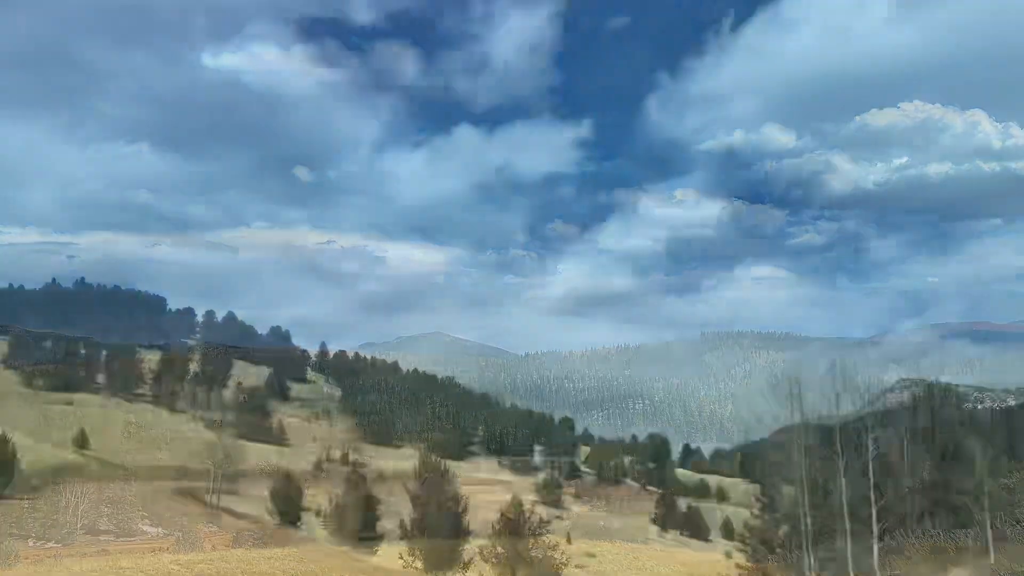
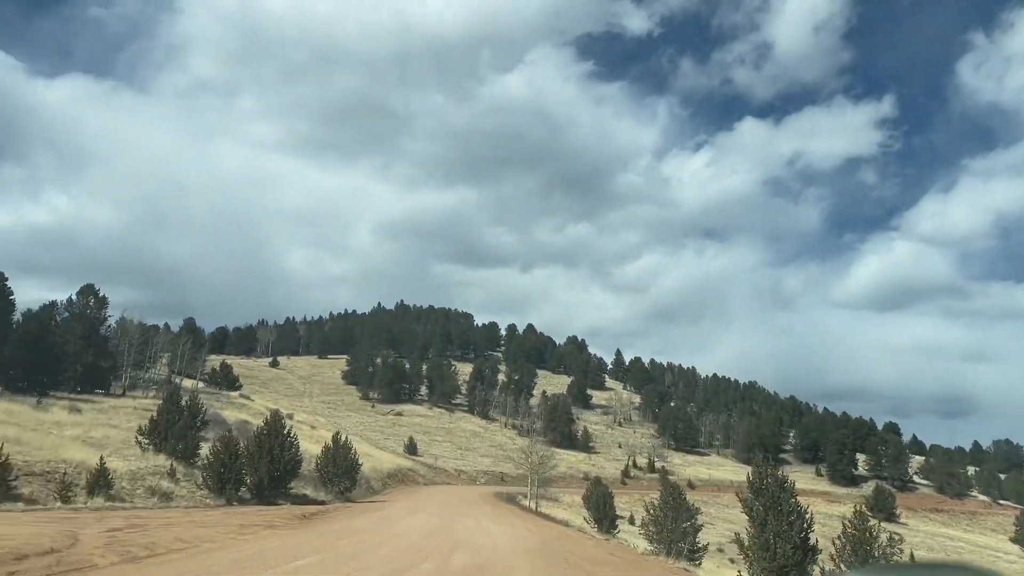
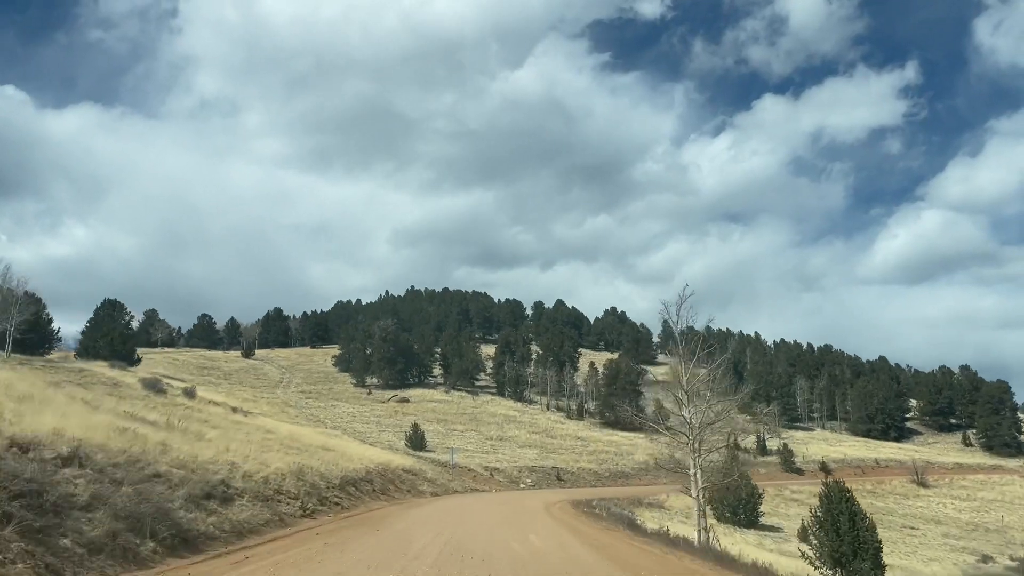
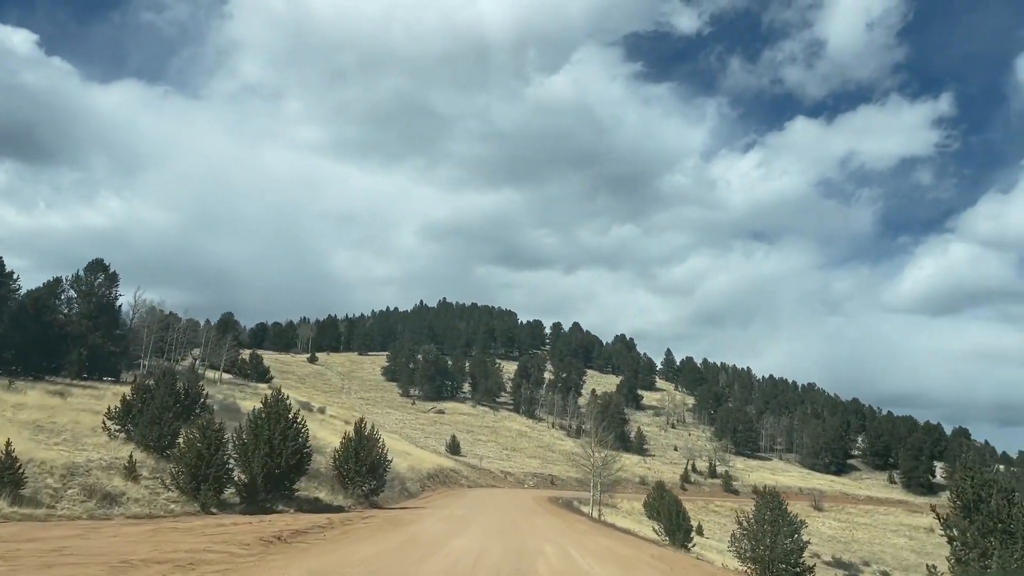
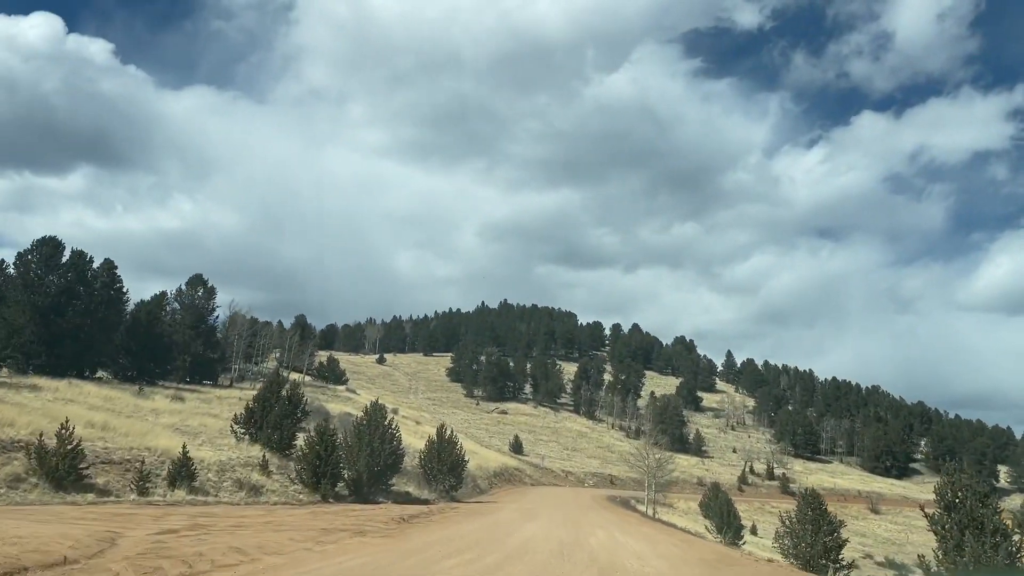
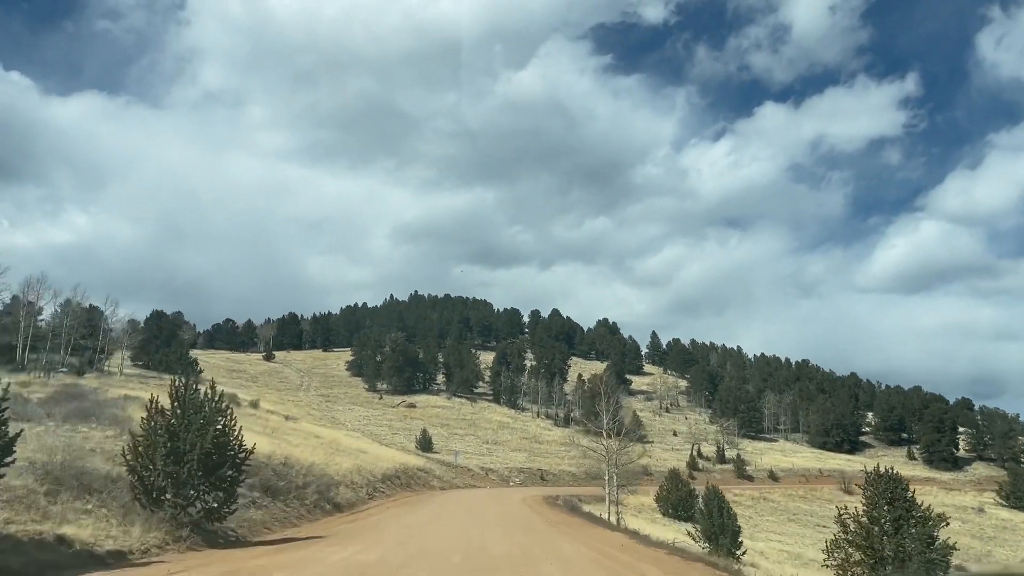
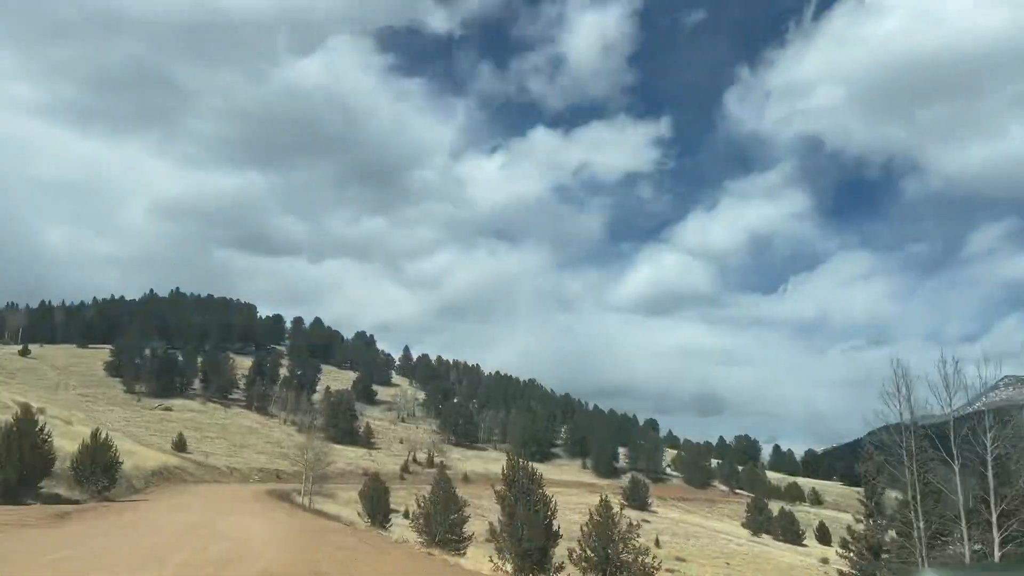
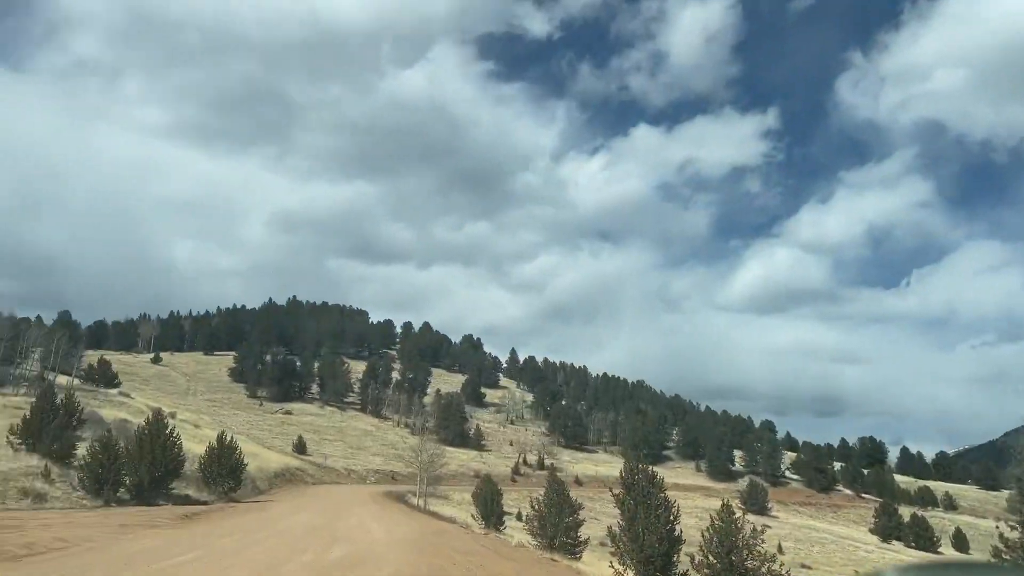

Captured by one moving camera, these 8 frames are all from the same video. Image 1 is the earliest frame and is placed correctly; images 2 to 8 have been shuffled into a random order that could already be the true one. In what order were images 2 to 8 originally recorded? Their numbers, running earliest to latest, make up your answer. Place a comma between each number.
7, 8, 2, 5, 4, 6, 3
